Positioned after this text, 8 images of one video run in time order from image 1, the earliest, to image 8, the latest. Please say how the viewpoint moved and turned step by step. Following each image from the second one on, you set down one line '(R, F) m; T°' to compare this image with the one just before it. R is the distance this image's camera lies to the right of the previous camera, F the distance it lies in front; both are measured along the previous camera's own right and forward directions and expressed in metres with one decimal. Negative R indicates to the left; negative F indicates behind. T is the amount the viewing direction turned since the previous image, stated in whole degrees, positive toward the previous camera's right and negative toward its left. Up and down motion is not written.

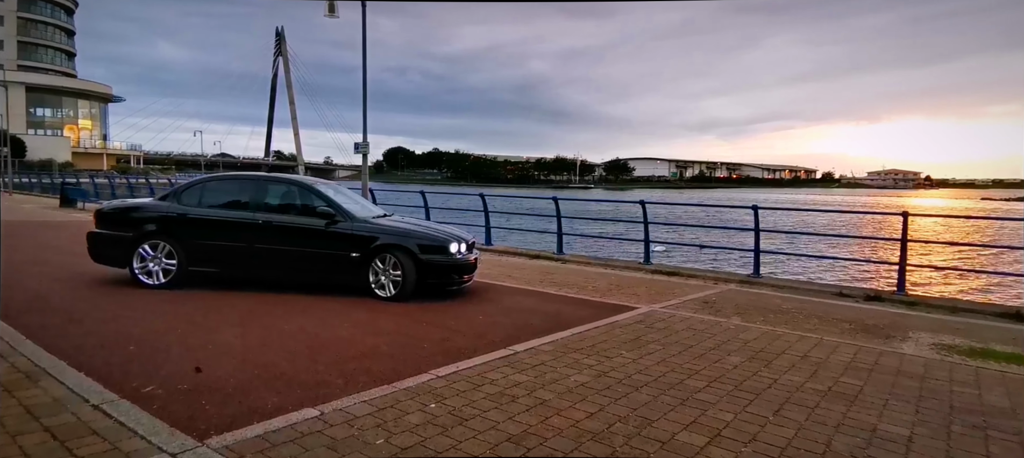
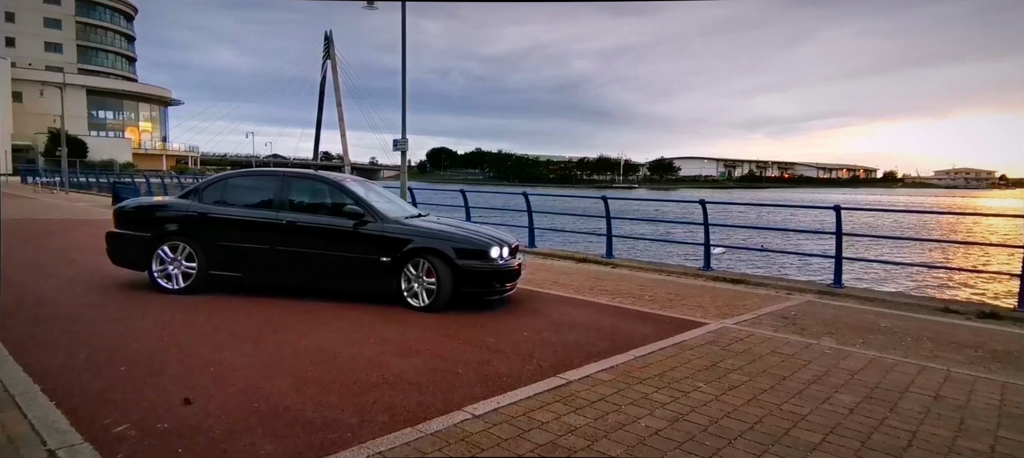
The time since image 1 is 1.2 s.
(-0.1, +1.0) m; -4°
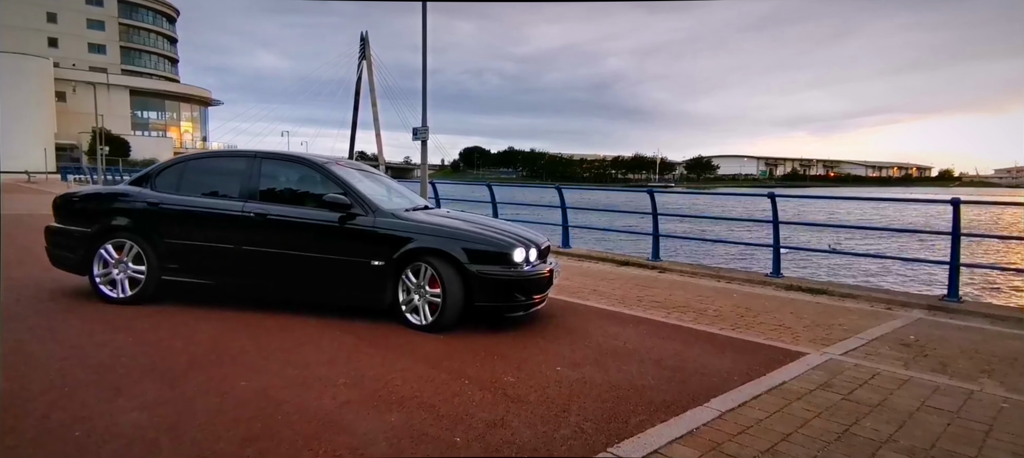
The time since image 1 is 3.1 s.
(0.0, +1.7) m; -3°
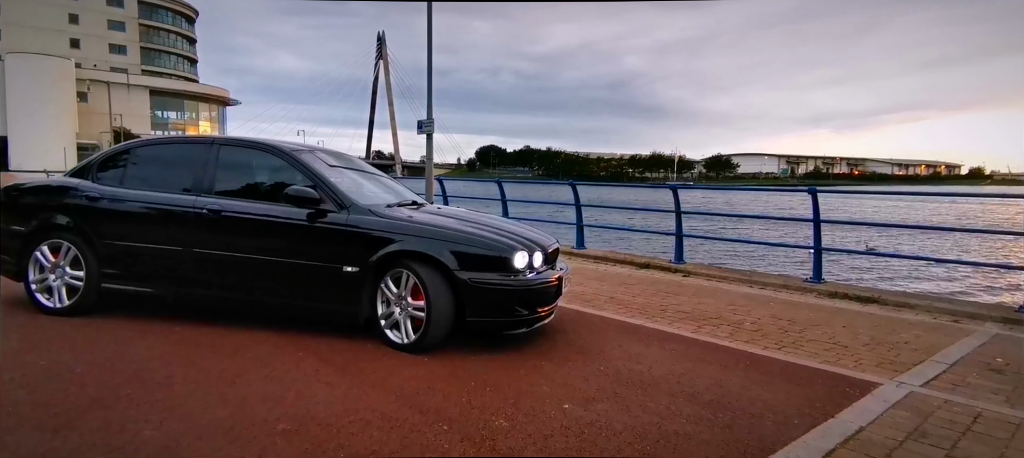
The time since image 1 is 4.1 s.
(+0.1, +1.0) m; -1°
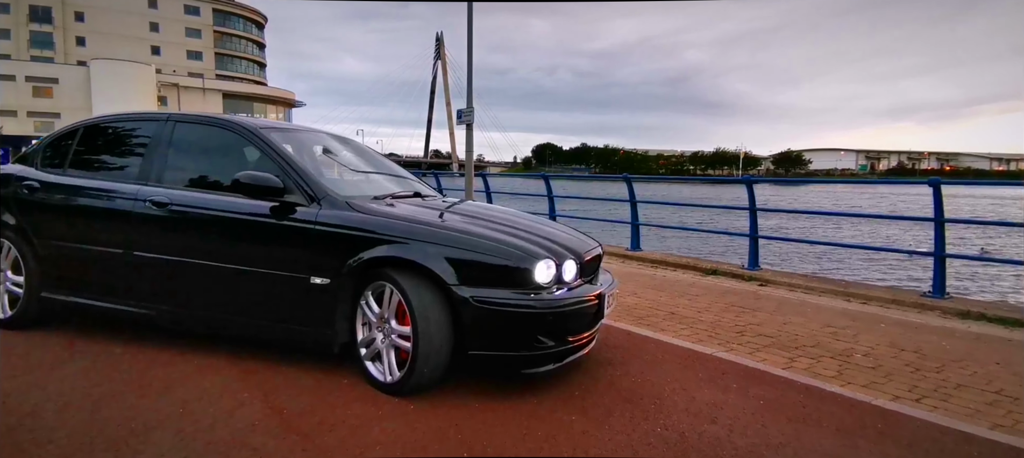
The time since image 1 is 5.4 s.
(+0.2, +1.3) m; -5°
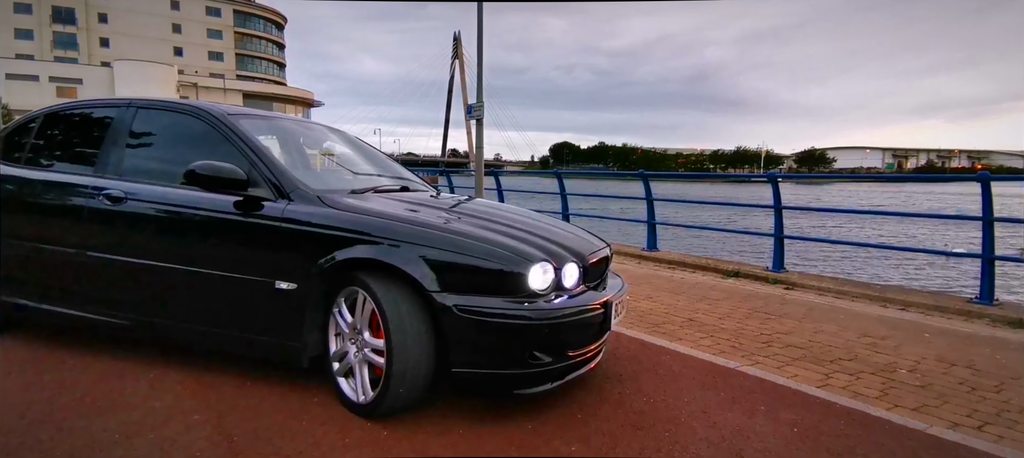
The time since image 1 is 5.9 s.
(+0.1, +0.5) m; -2°
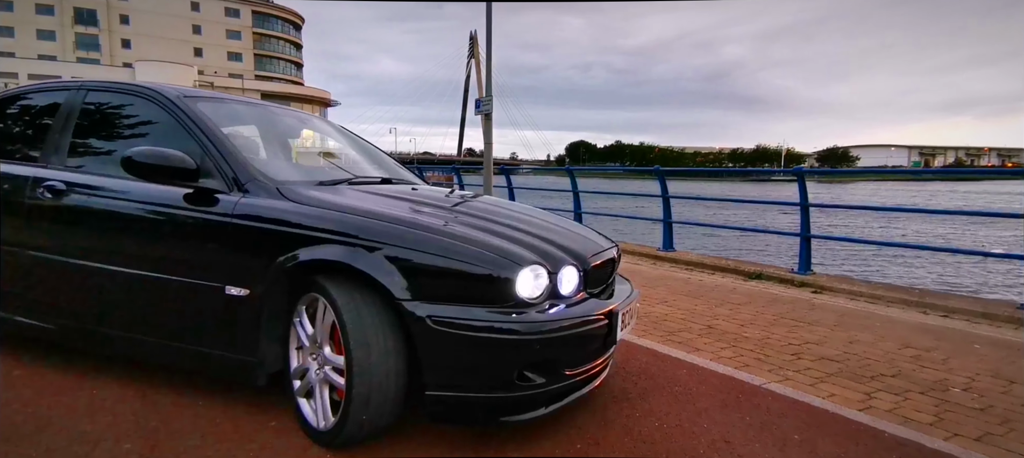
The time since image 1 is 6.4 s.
(+0.1, +0.5) m; -1°
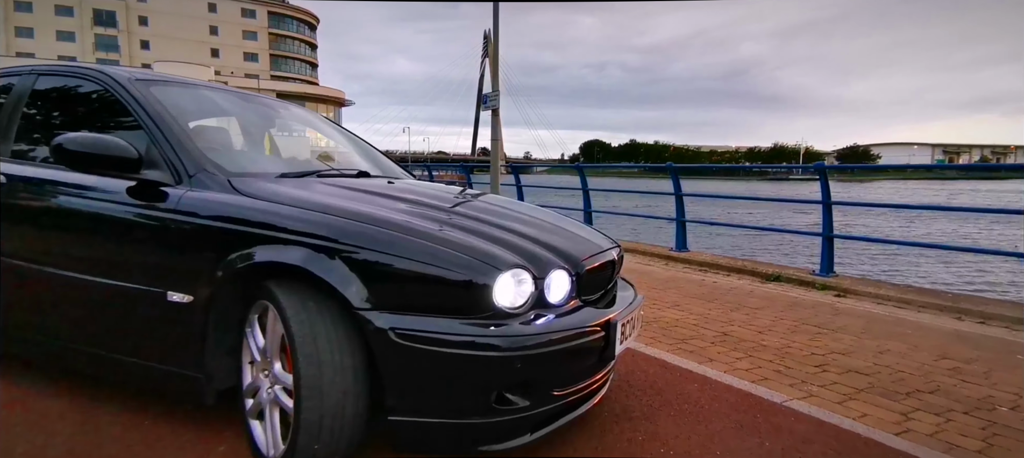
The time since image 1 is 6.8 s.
(+0.1, +0.4) m; -1°
